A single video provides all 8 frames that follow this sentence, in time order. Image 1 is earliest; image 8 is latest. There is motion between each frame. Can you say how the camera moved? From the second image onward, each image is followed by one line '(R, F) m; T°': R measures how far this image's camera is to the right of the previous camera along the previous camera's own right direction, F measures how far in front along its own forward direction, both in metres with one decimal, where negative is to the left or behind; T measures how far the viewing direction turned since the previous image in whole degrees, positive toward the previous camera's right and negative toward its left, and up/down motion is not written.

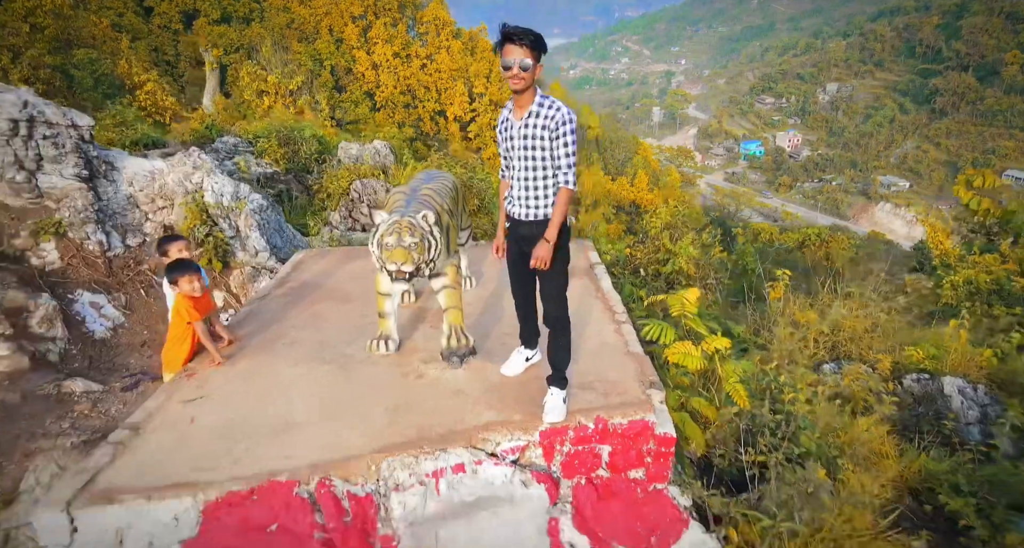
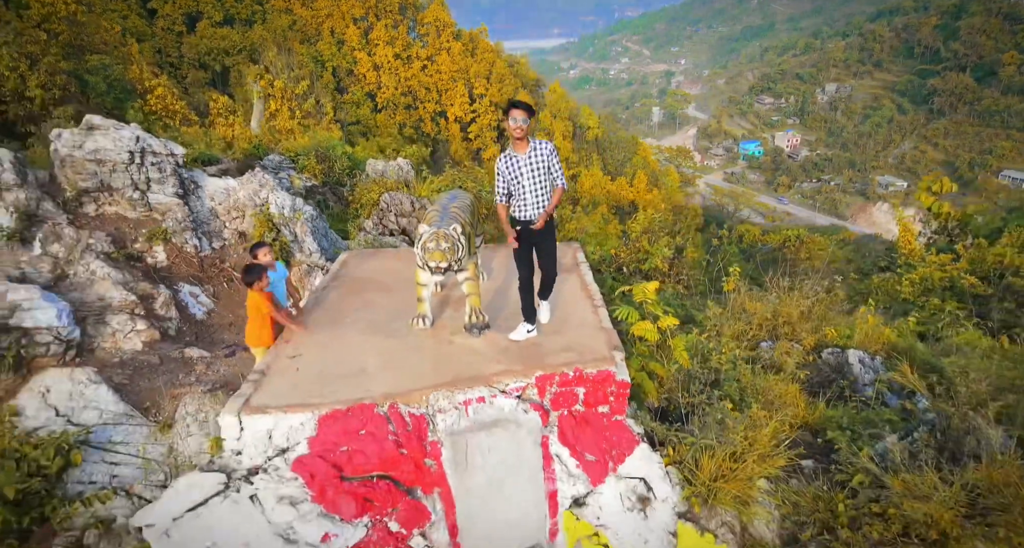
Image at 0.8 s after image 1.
(0.0, -1.0) m; 0°
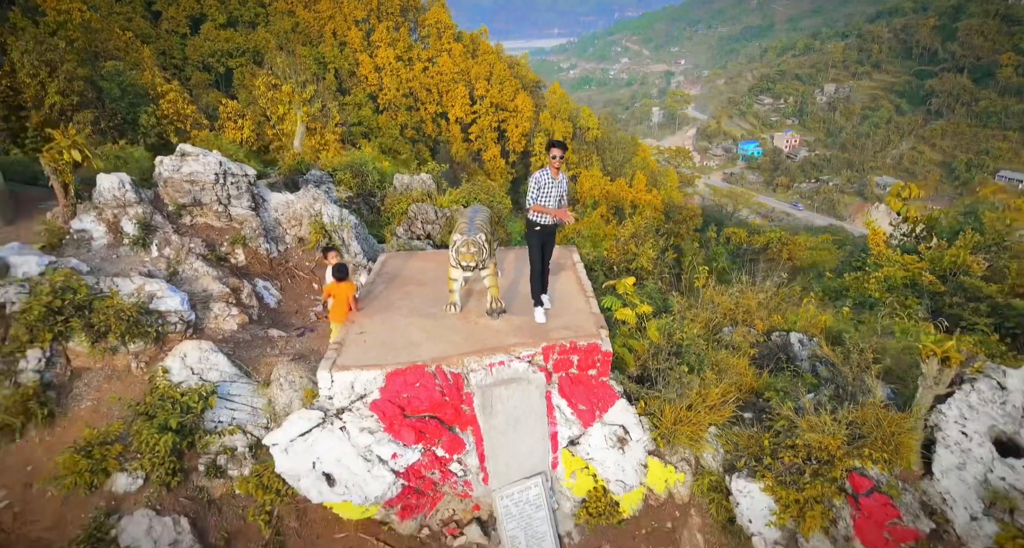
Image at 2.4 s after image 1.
(-0.1, -1.1) m; 0°
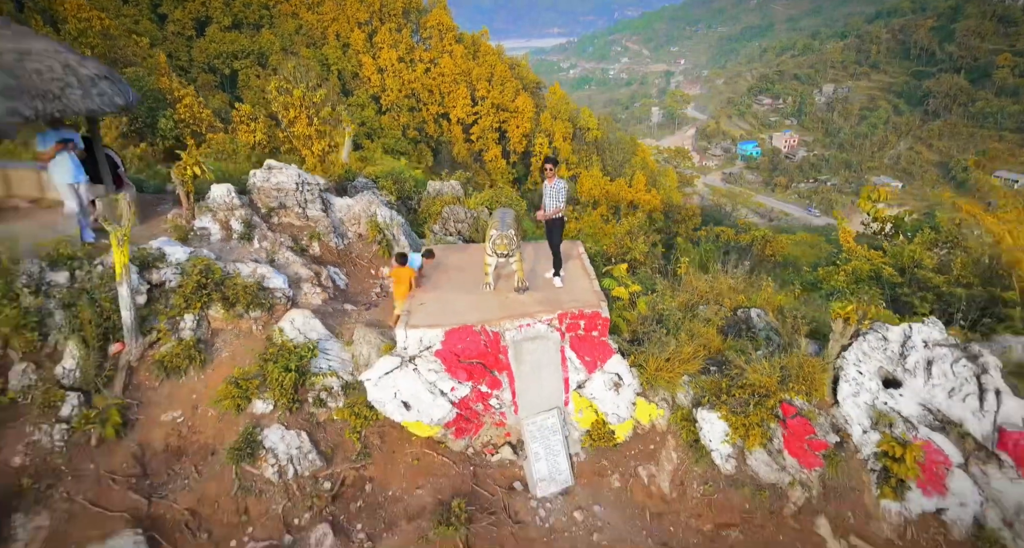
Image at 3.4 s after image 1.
(-0.3, -1.5) m; 0°
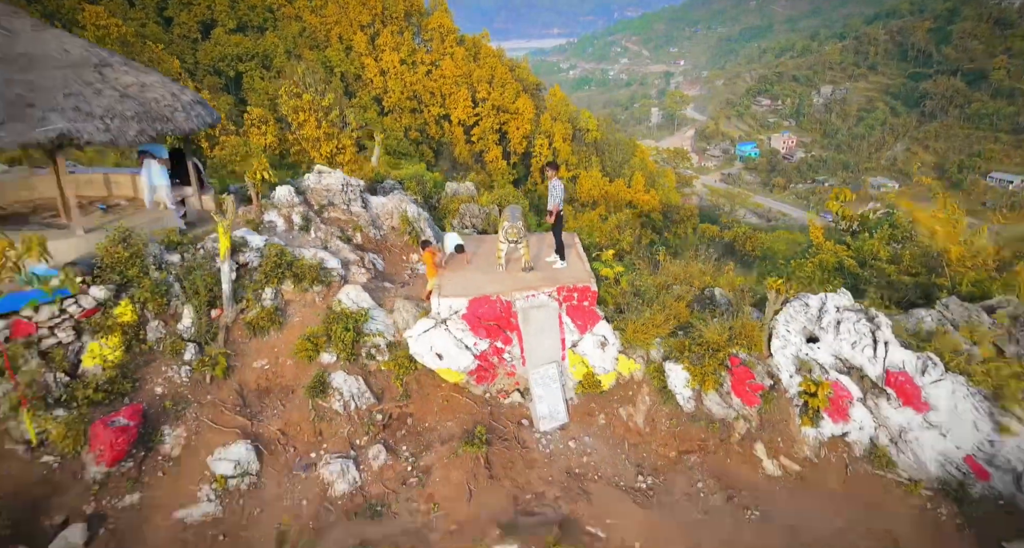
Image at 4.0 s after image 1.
(-0.1, -1.6) m; 0°
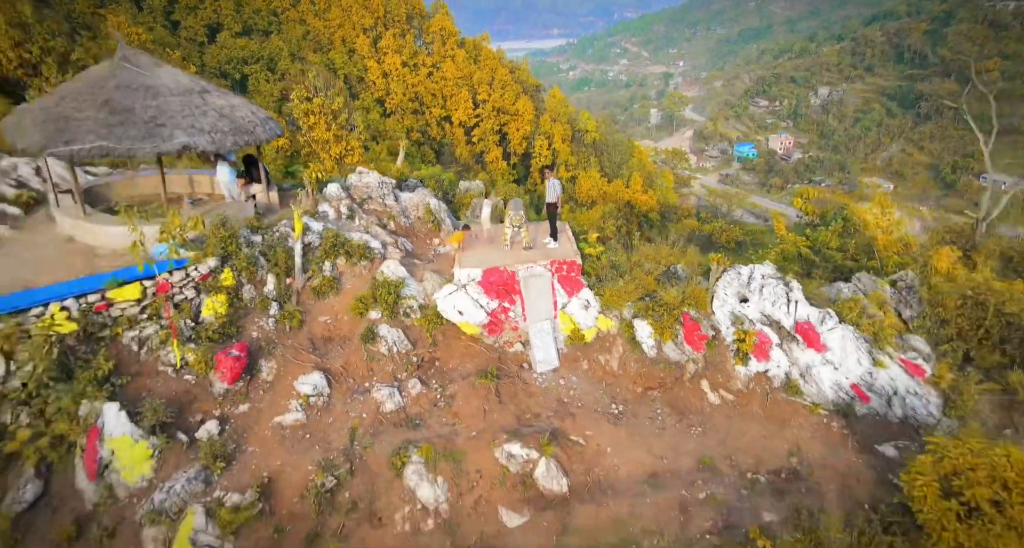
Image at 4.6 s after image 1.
(-0.1, -2.1) m; 0°
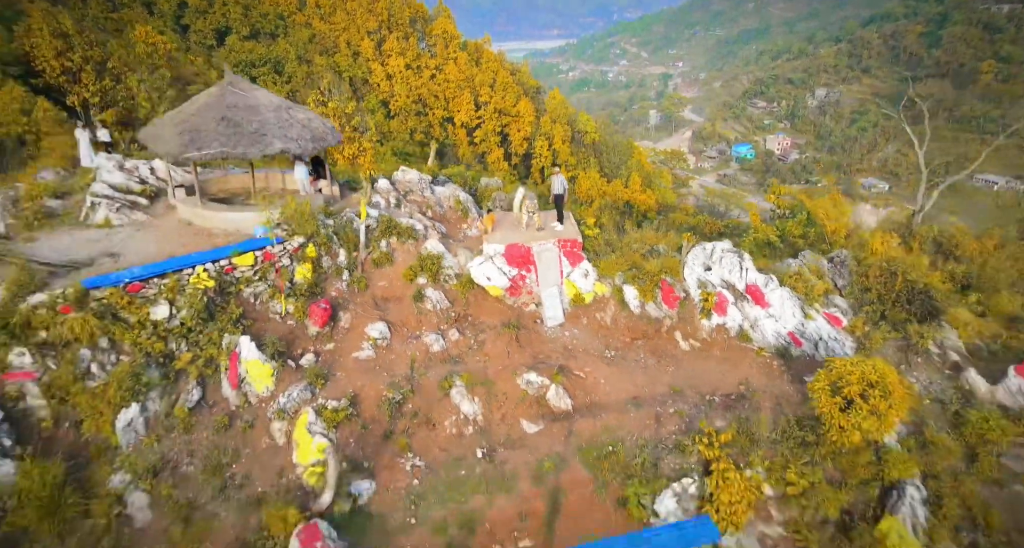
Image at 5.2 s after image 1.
(-0.4, -2.6) m; 0°
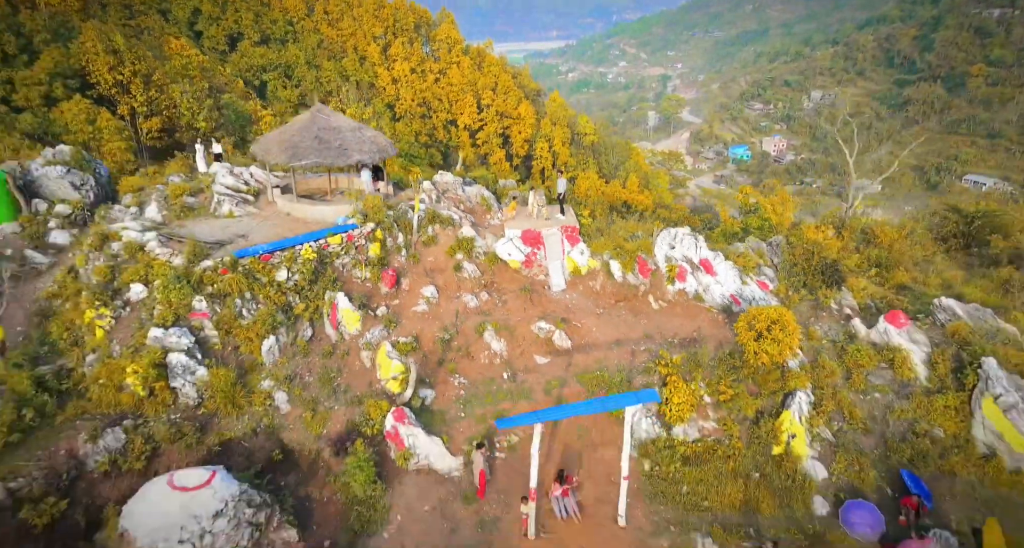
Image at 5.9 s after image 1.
(-0.5, -3.9) m; 0°
